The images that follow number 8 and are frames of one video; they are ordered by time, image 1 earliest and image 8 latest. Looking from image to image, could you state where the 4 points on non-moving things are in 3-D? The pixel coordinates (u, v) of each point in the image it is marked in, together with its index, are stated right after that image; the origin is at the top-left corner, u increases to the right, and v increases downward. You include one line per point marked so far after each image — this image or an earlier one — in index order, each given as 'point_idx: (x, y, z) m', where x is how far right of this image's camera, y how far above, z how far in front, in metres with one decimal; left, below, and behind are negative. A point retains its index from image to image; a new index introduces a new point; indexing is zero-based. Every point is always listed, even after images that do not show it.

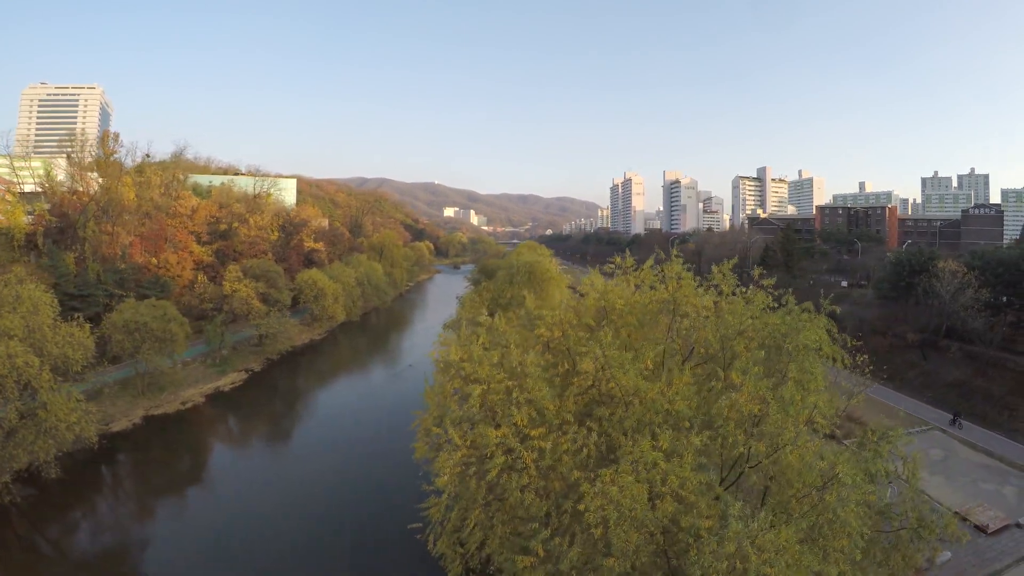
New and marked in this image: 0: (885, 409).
0: (+12.4, -4.0, +17.4) m
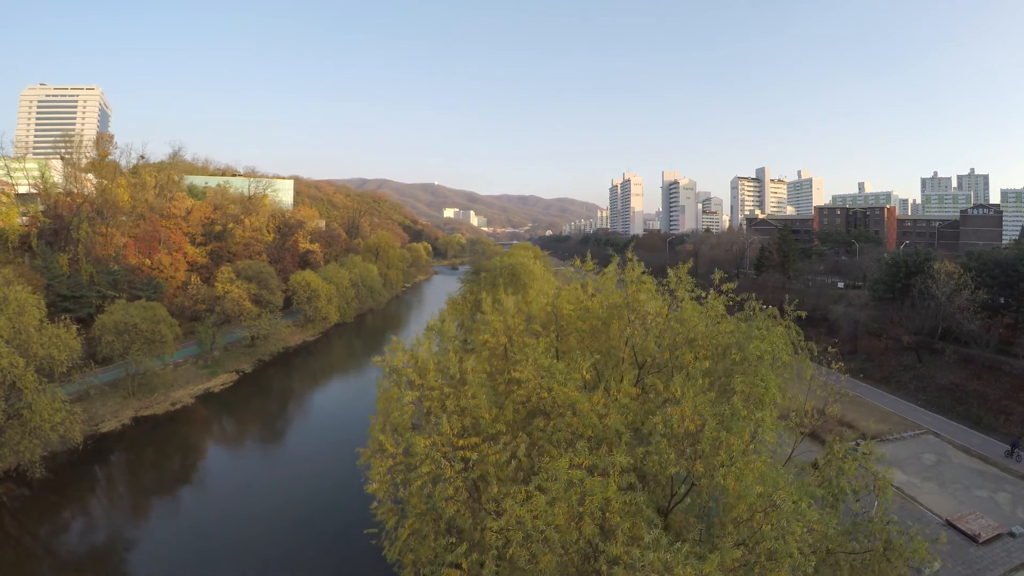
0: (+11.9, -4.1, +17.1) m
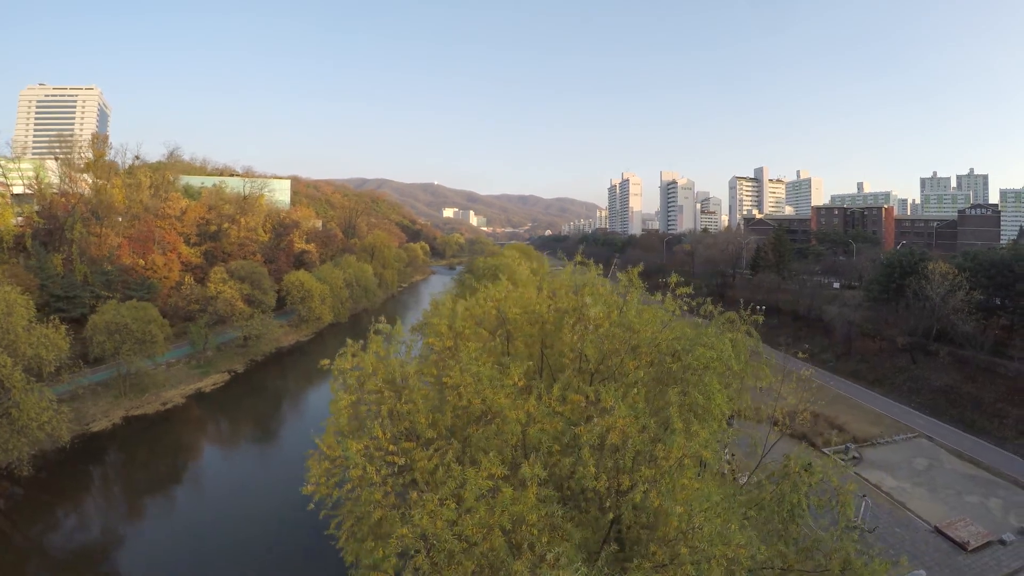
0: (+11.5, -4.1, +16.9) m
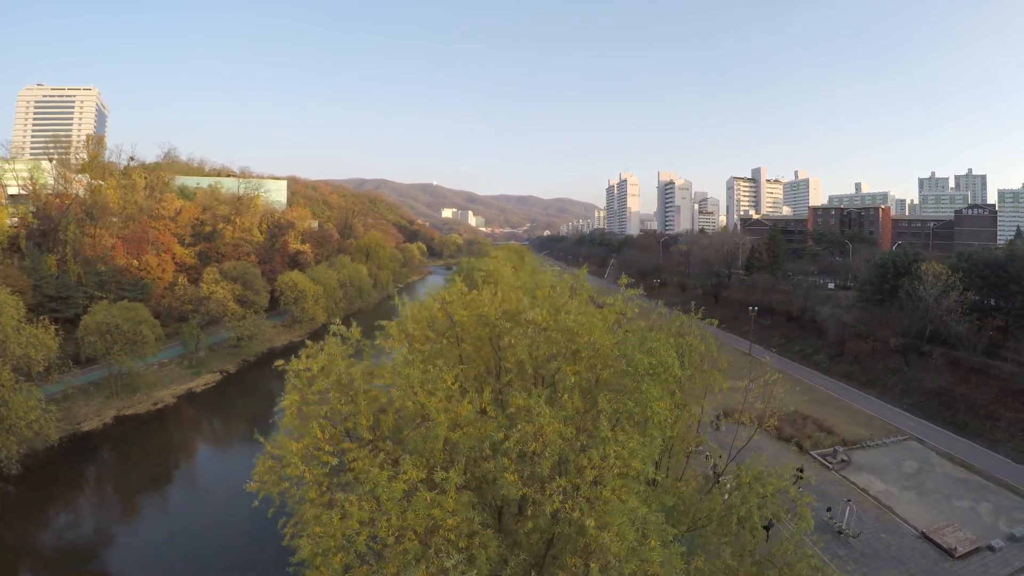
0: (+11.1, -4.1, +16.7) m
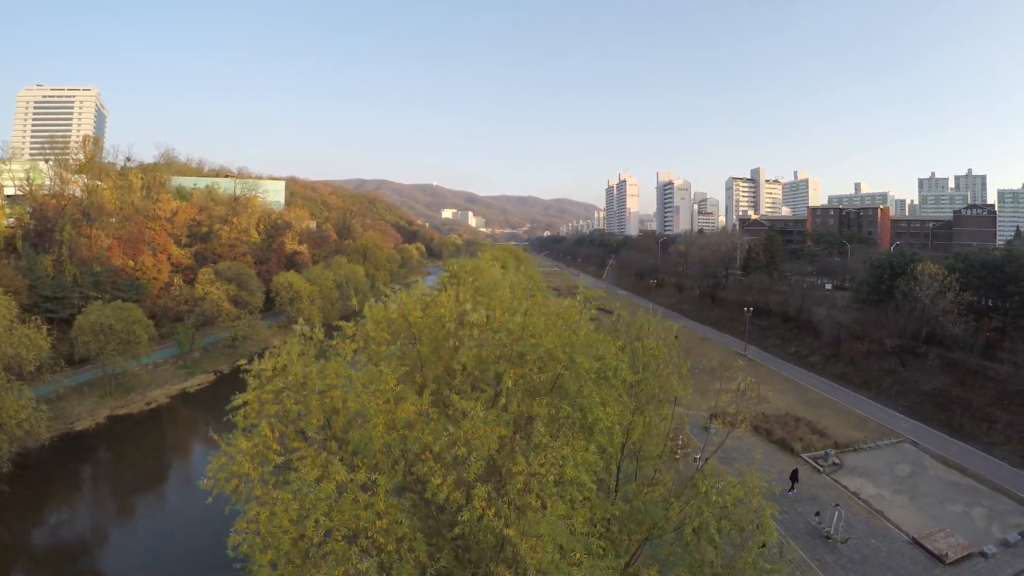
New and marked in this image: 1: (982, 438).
0: (+10.8, -4.2, +16.5) m
1: (+13.5, -4.3, +15.0) m
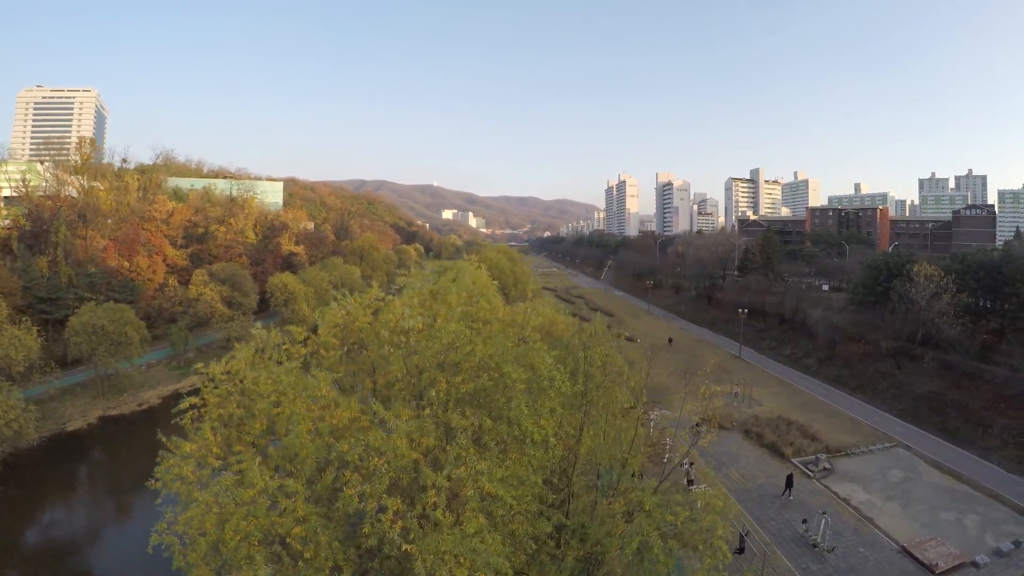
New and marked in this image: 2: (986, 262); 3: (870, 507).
0: (+10.4, -4.2, +16.2) m
1: (+13.2, -4.4, +14.7) m
2: (+16.1, +0.9, +17.7) m
3: (+7.8, -4.8, +11.3) m
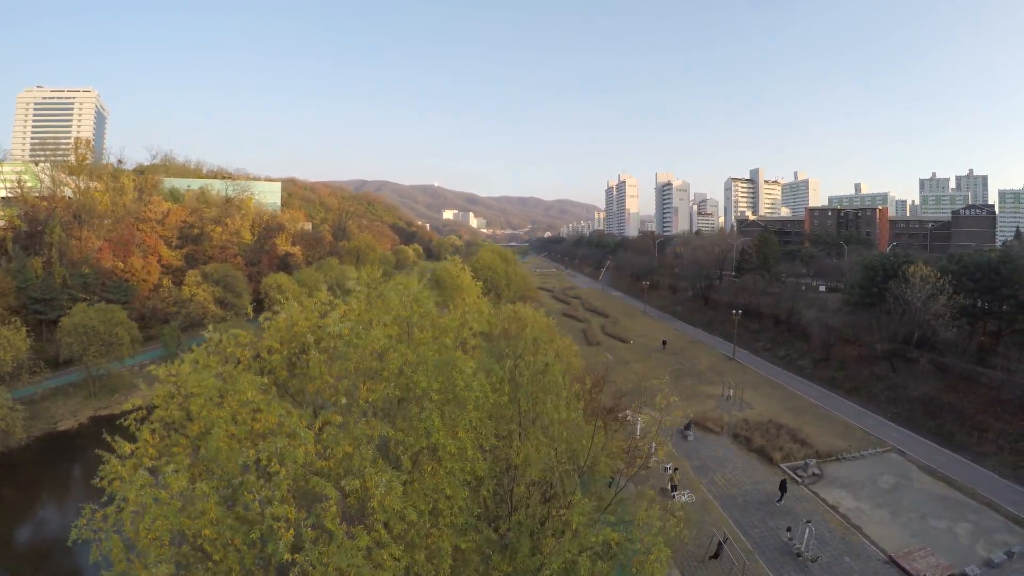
0: (+10.0, -4.2, +15.9) m
1: (+12.7, -4.4, +14.4) m
2: (+15.7, +0.9, +17.4) m
3: (+7.4, -4.8, +11.0) m
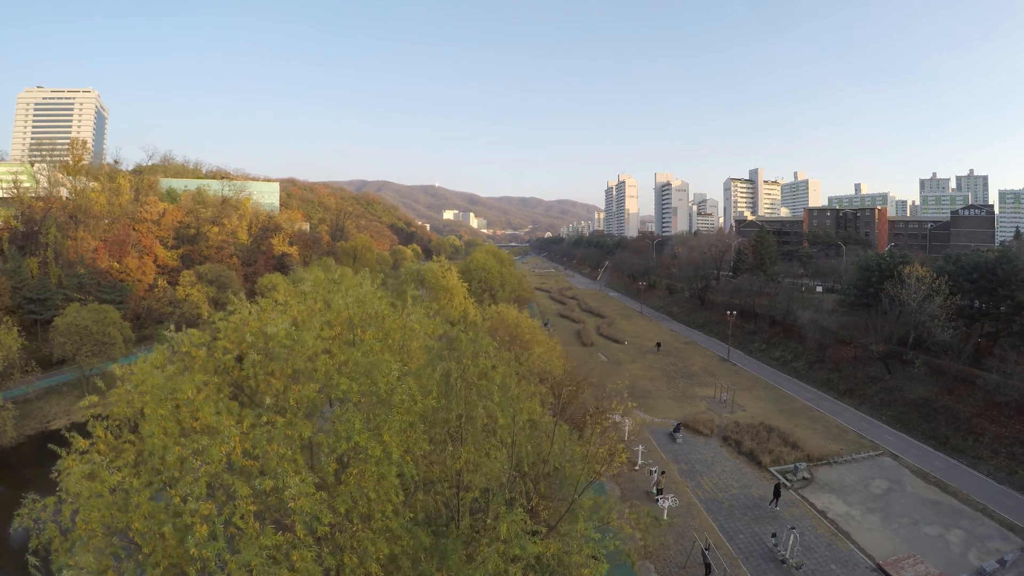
0: (+9.6, -4.3, +15.7) m
1: (+12.4, -4.4, +14.2) m
2: (+15.3, +0.8, +17.2) m
3: (+7.0, -4.8, +10.8) m
